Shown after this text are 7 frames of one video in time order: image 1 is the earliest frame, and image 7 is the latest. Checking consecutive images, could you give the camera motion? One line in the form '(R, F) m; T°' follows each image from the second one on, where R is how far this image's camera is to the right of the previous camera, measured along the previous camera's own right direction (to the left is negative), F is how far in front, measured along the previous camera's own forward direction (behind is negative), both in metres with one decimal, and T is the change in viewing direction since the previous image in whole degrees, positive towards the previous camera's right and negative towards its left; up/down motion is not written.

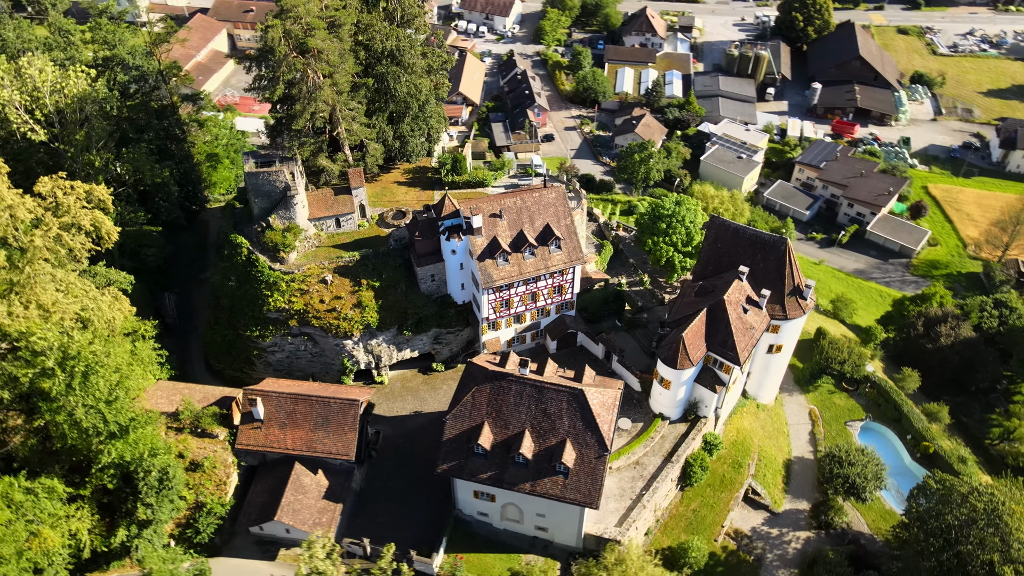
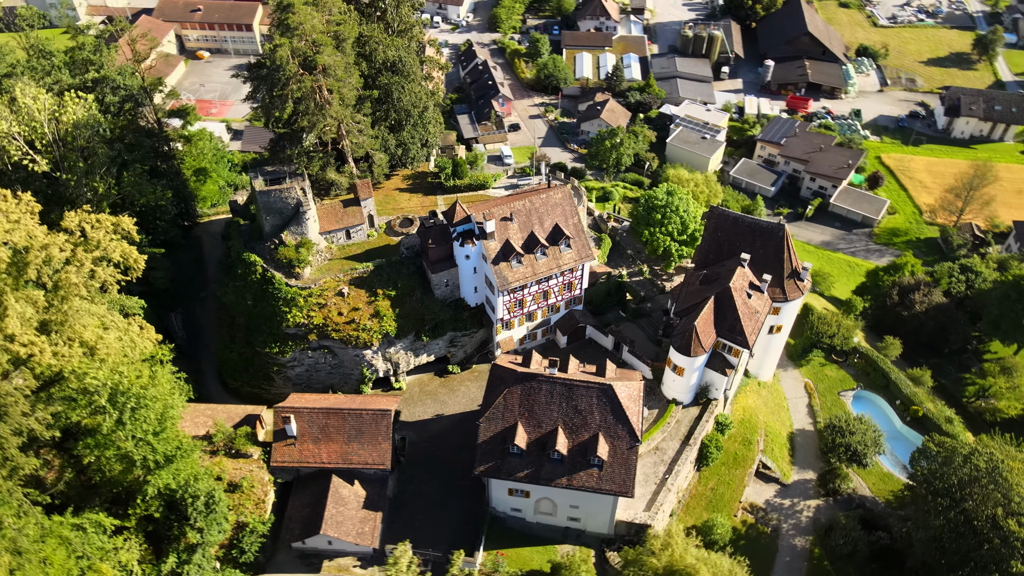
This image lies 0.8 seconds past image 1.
(-3.8, -1.0) m; +4°
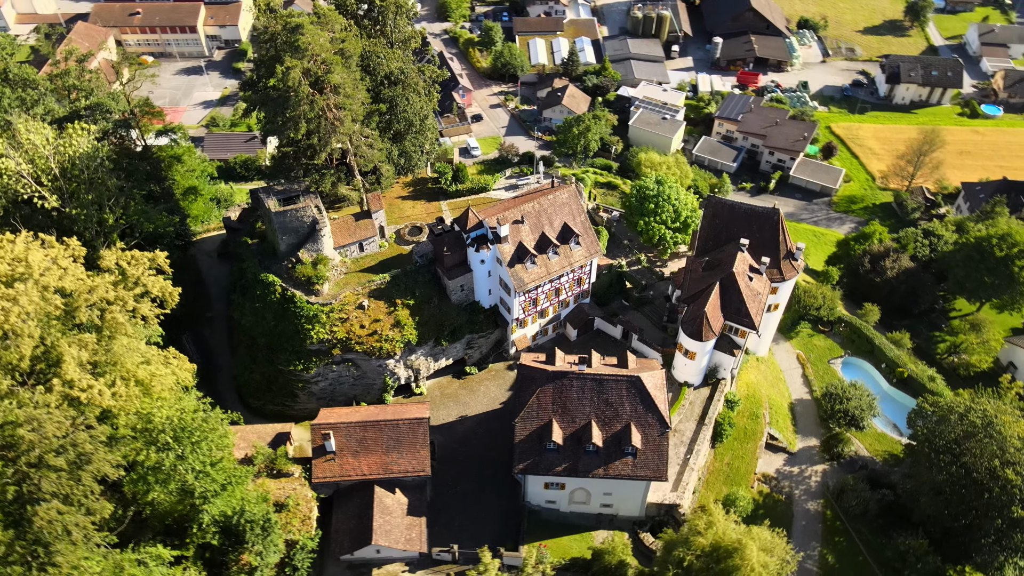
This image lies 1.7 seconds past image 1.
(-4.2, -1.1) m; +4°
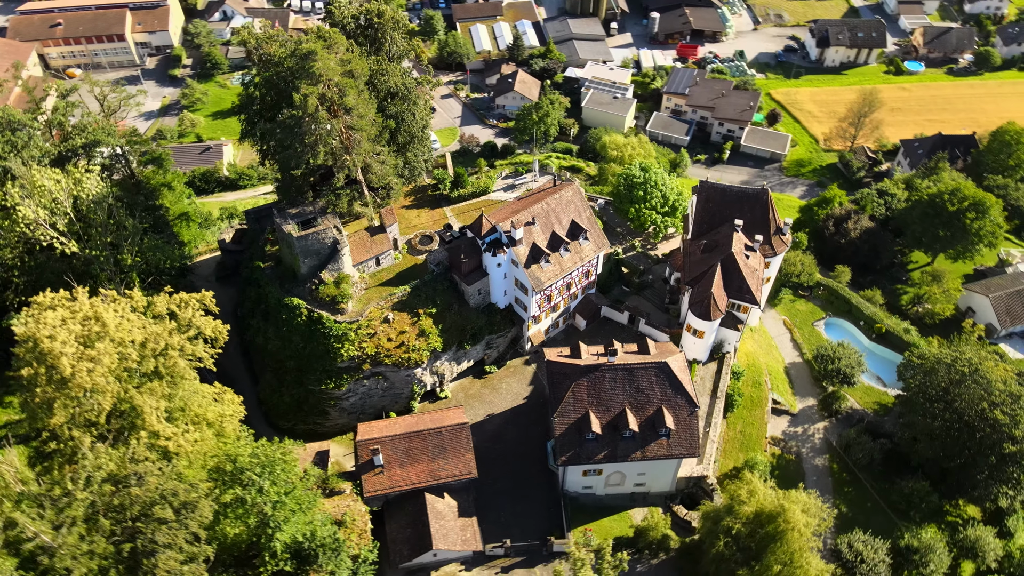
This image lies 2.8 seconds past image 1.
(-5.1, -1.3) m; +5°
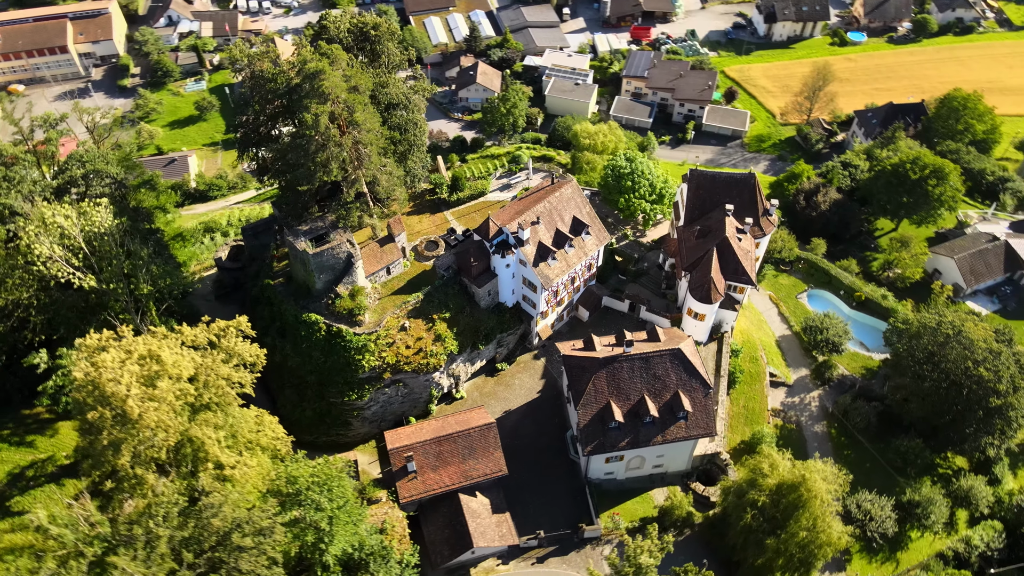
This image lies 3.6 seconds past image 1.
(-3.7, -1.0) m; +4°
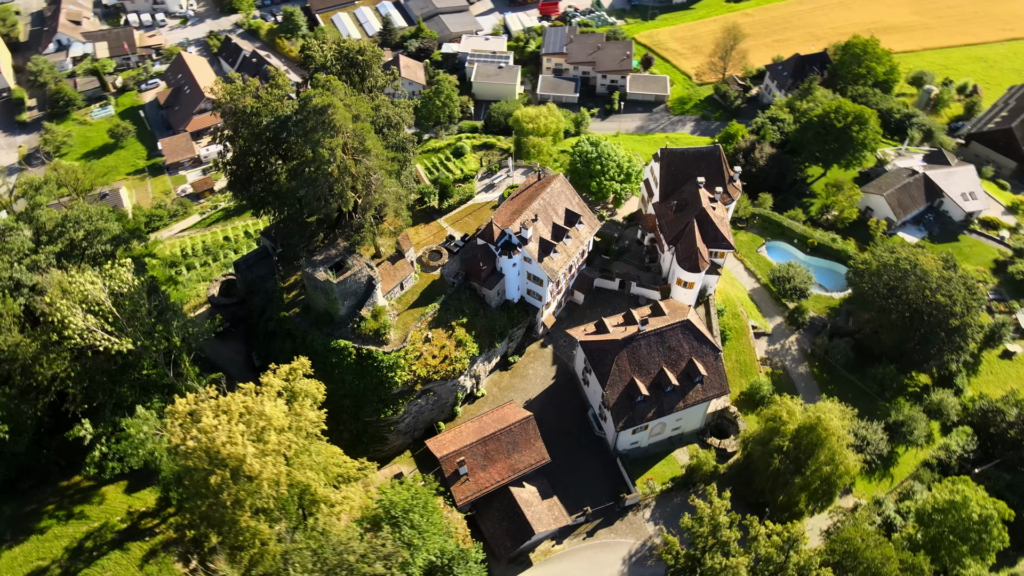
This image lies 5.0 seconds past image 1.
(-6.5, -1.7) m; +7°
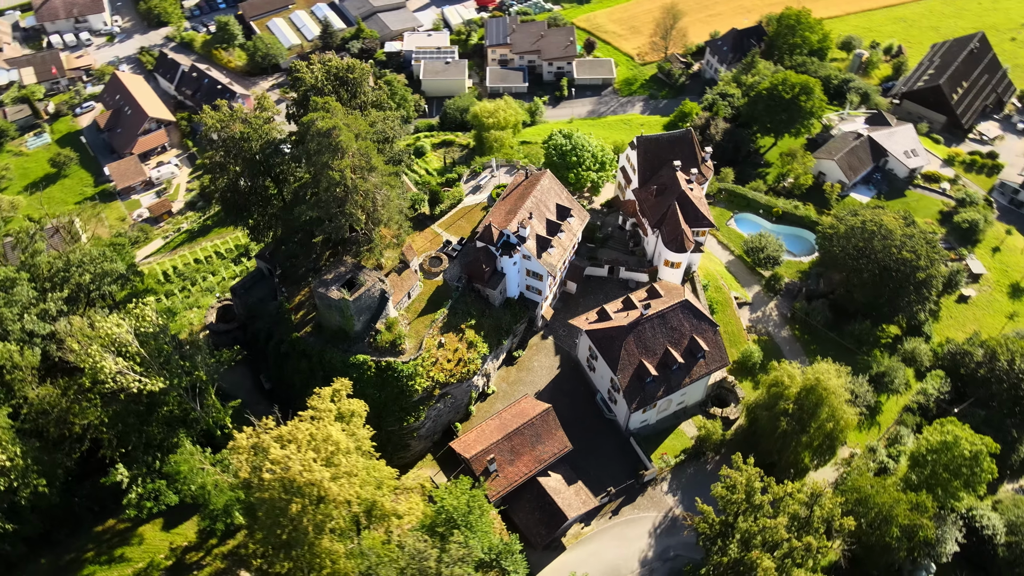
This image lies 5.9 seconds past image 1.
(-4.3, -1.3) m; +5°
